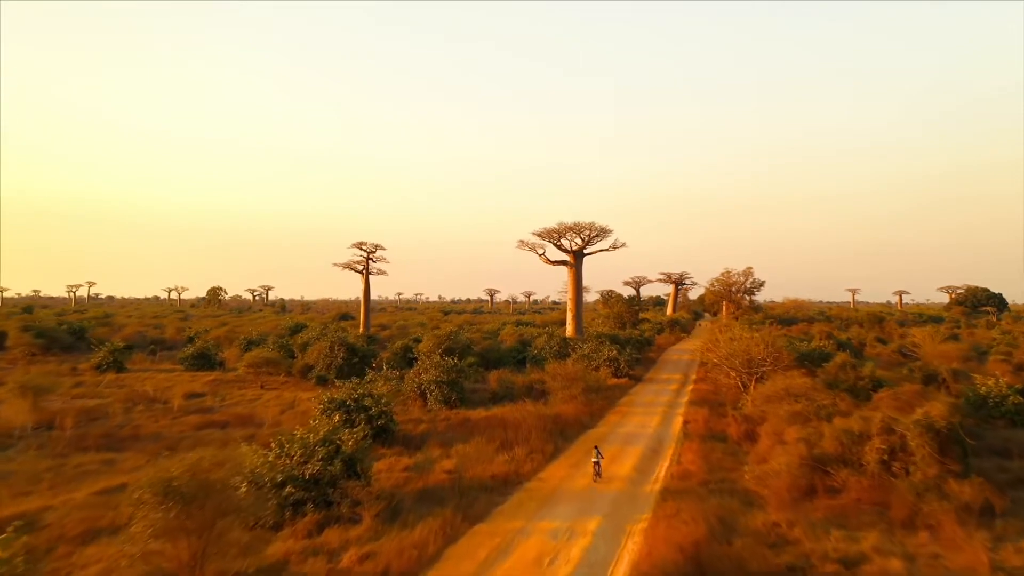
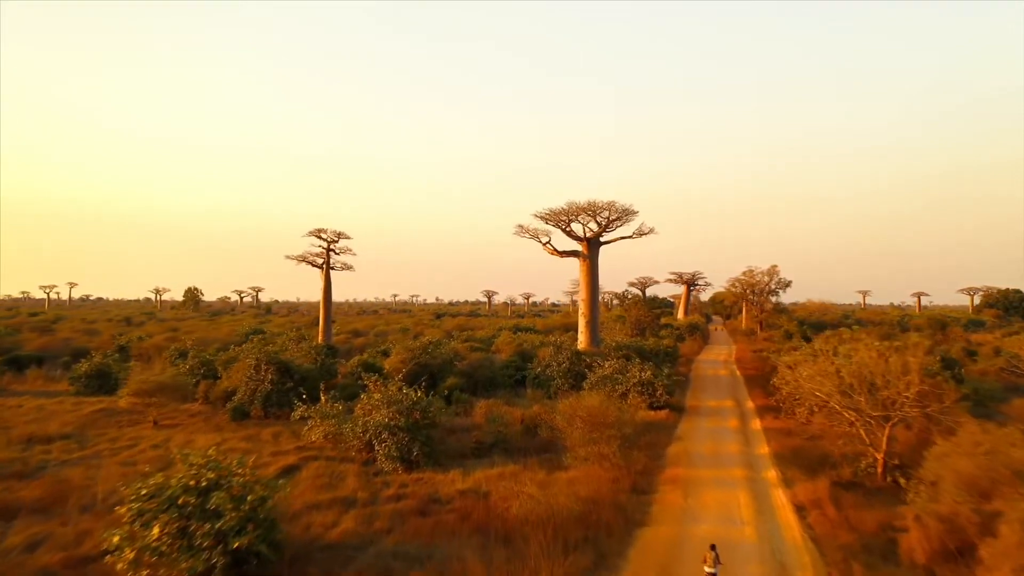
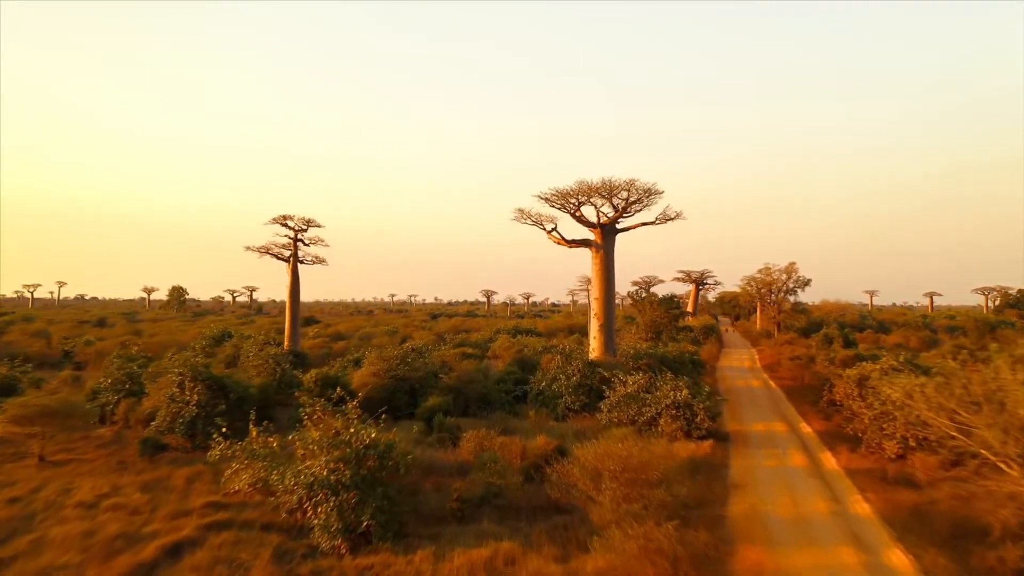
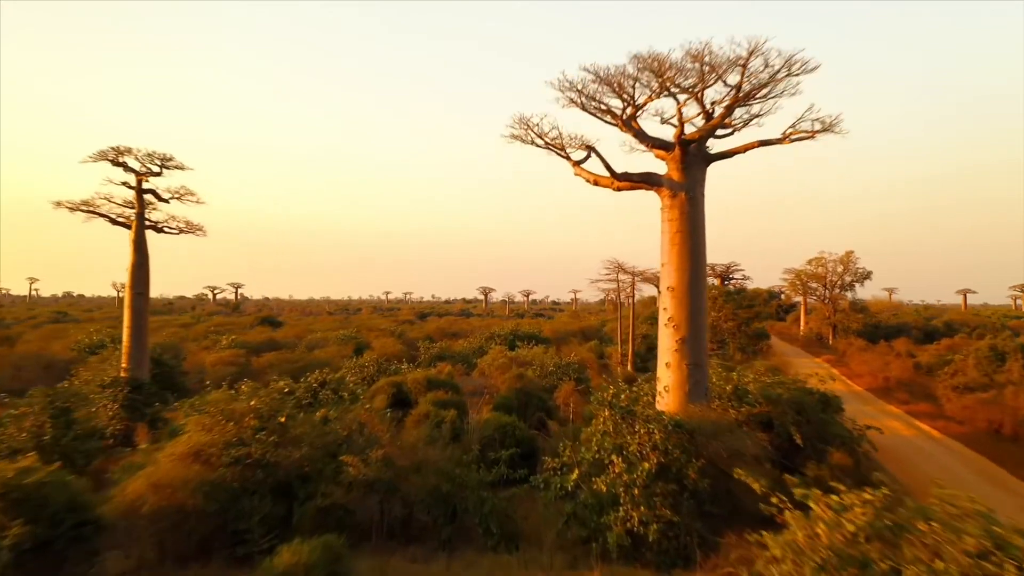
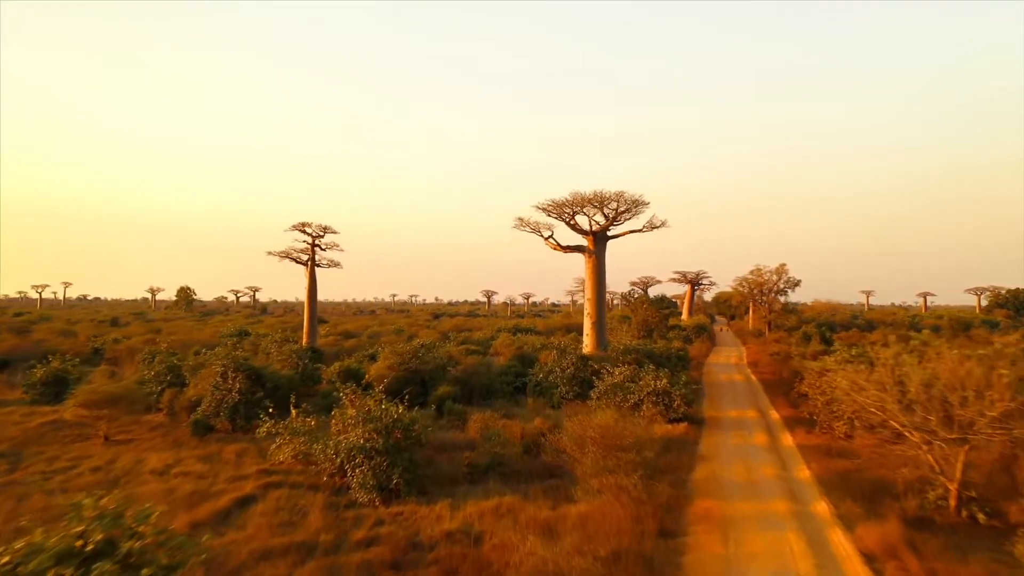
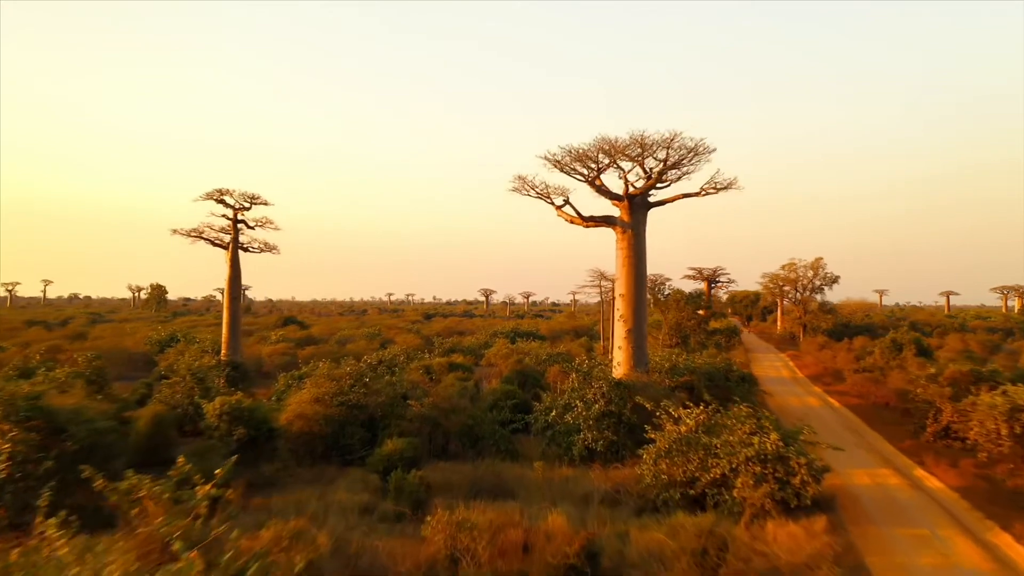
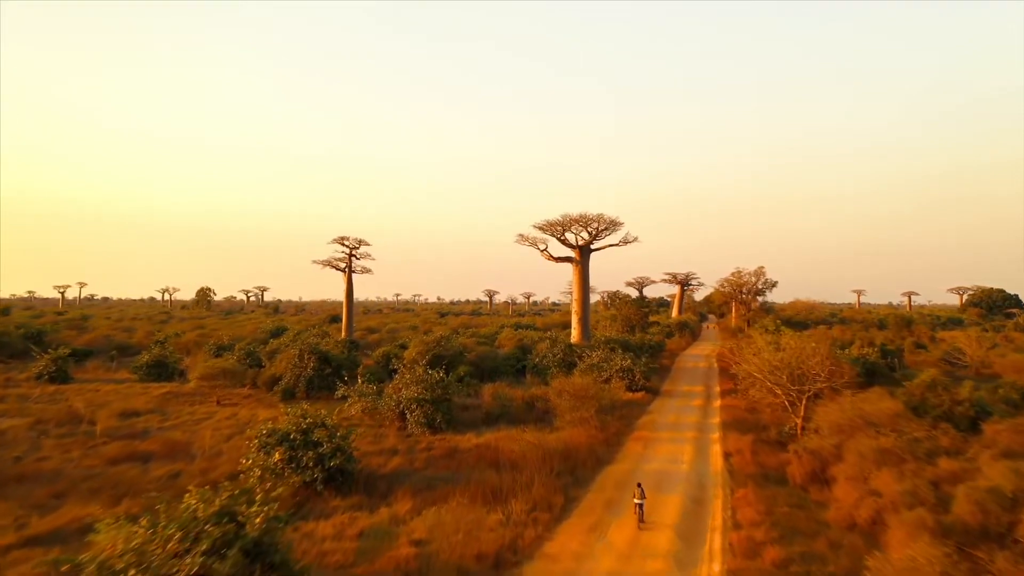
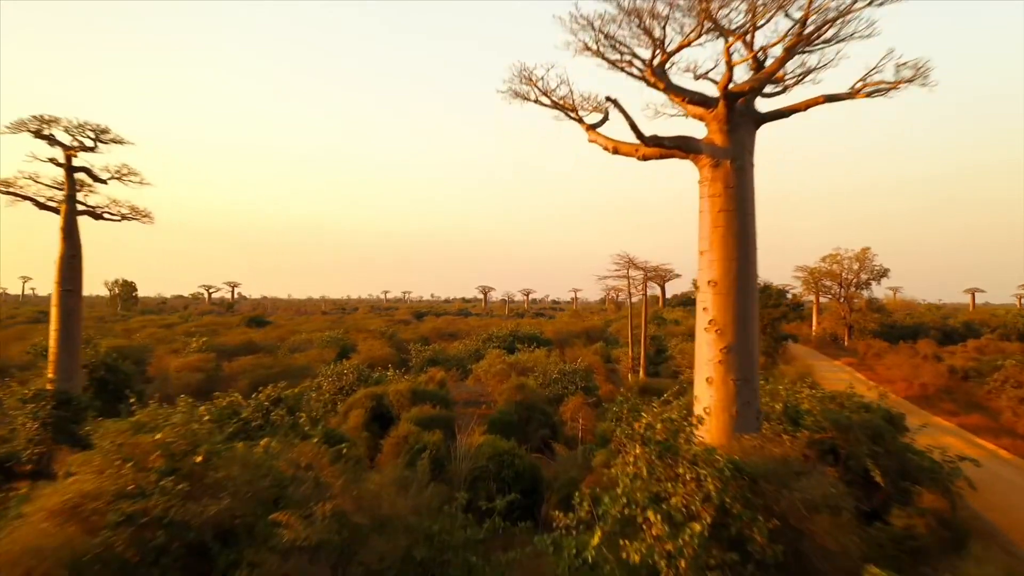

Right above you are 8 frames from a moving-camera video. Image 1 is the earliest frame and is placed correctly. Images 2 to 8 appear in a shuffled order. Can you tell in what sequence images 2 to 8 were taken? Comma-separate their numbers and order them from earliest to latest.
7, 2, 5, 3, 6, 4, 8
